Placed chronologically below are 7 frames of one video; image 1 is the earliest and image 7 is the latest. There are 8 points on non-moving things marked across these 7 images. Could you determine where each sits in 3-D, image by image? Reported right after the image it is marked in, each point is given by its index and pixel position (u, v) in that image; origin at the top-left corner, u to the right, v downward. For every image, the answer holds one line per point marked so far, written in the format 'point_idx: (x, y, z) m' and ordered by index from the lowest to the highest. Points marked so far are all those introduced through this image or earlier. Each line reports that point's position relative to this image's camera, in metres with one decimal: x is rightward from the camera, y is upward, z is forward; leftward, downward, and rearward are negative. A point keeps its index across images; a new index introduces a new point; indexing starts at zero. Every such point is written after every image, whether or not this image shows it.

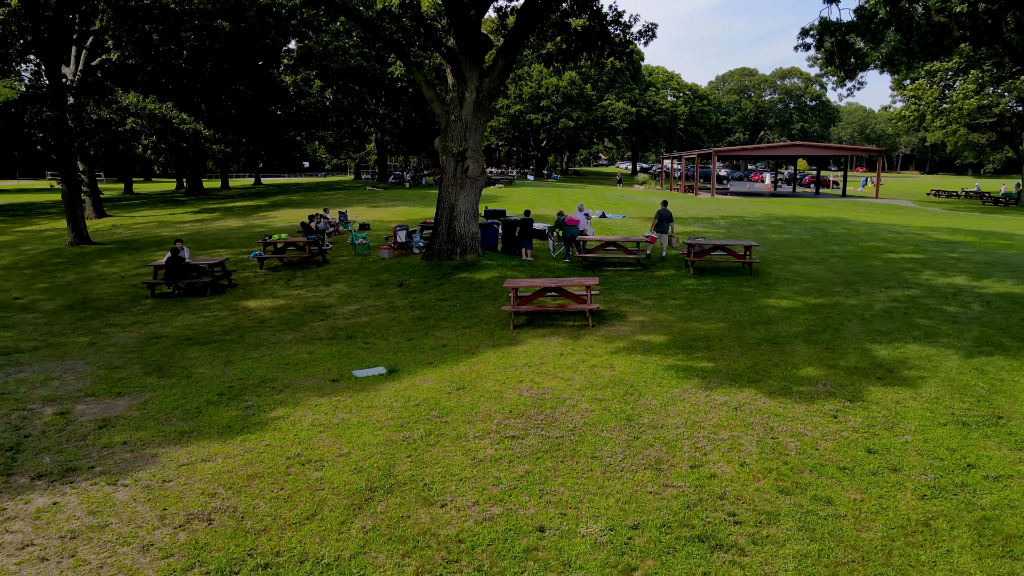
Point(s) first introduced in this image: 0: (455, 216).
0: (-1.3, +1.7, +14.7) m
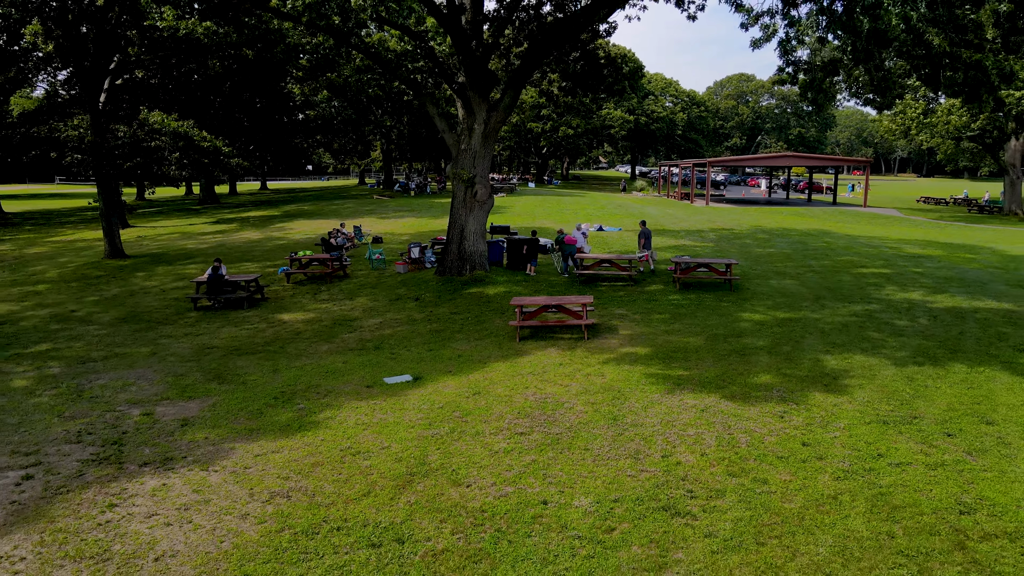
0: (-1.2, +1.4, +16.2) m
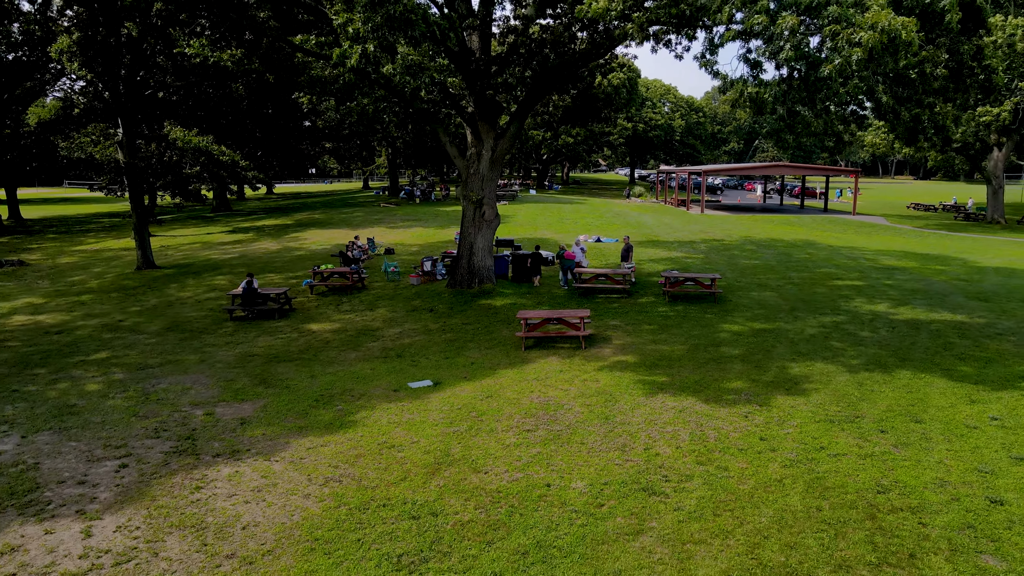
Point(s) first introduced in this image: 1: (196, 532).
0: (-1.1, +1.1, +17.8) m
1: (-3.7, -2.9, +7.4) m
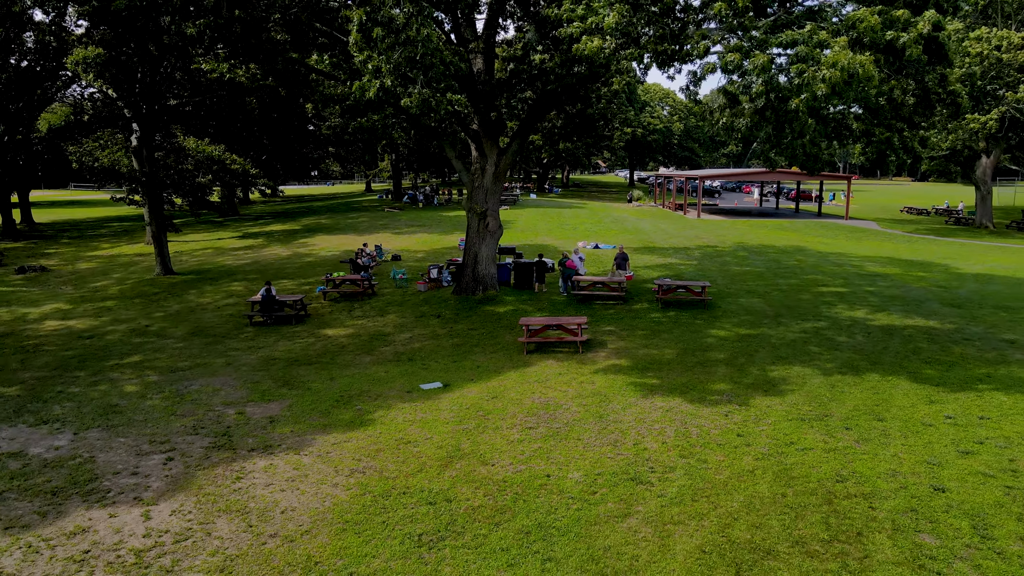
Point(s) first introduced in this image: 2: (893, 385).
0: (-1.0, +0.9, +18.9) m
1: (-3.7, -3.1, +8.4) m
2: (+7.3, -1.9, +11.9) m
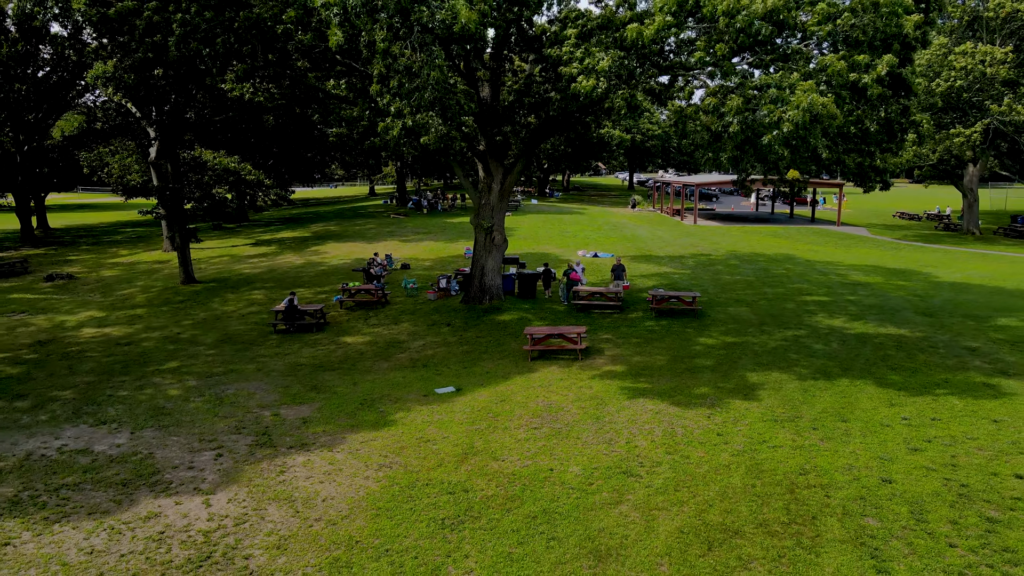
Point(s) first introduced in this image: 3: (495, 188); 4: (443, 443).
0: (-0.9, +0.5, +20.3) m
1: (-3.5, -3.4, +9.8) m
2: (+7.5, -2.2, +13.3) m
3: (-0.6, +3.2, +19.8) m
4: (-1.3, -2.9, +11.6) m
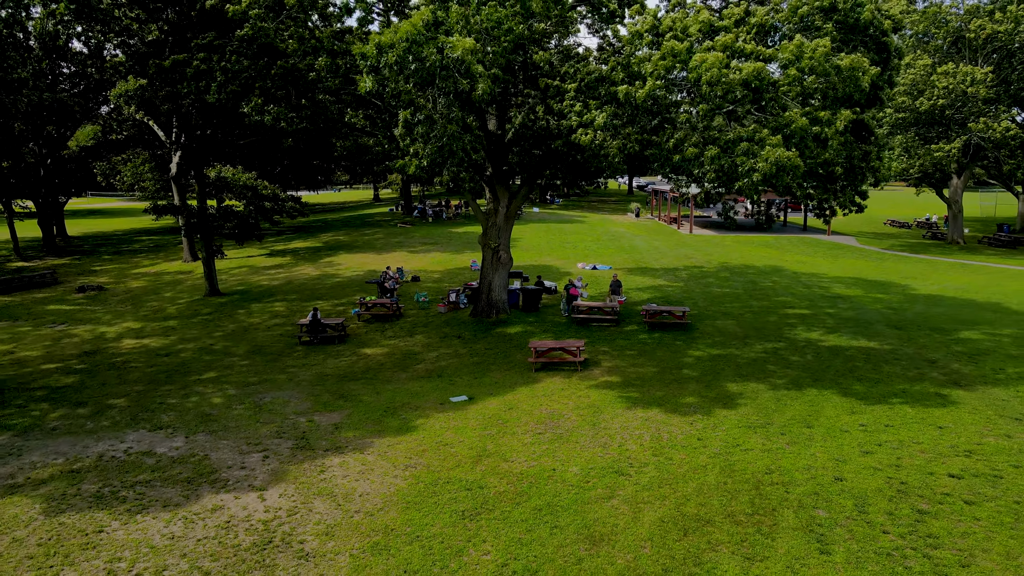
0: (-0.7, 0.0, +22.0) m
1: (-3.4, -3.9, +11.6) m
2: (+7.6, -2.7, +15.0) m
3: (-0.4, +2.7, +21.6) m
4: (-1.1, -3.4, +13.4) m
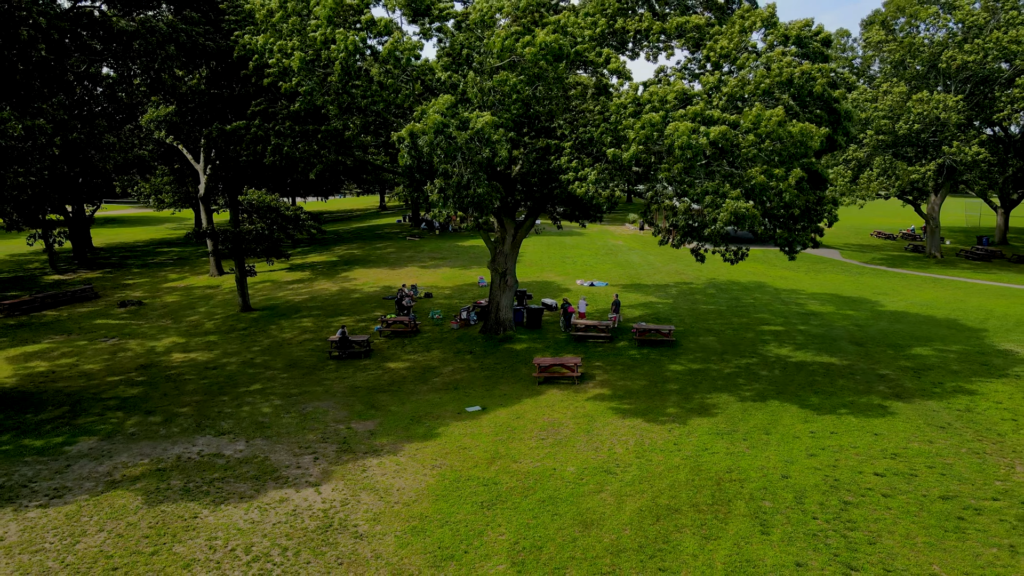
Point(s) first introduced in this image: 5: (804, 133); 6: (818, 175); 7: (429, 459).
0: (-0.5, -0.7, +24.7) m
1: (-3.2, -4.7, +14.3) m
2: (+7.8, -3.5, +17.7) m
3: (-0.2, +1.9, +24.3) m
4: (-0.9, -4.2, +16.1) m
5: (+7.6, +4.0, +16.1) m
6: (+9.3, +3.4, +18.7) m
7: (-2.1, -4.4, +15.7) m
